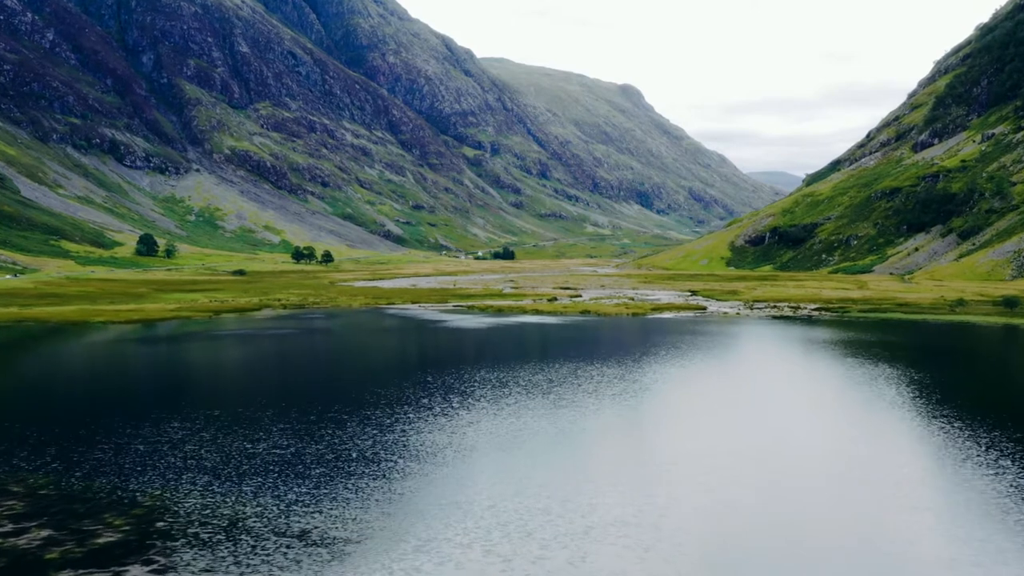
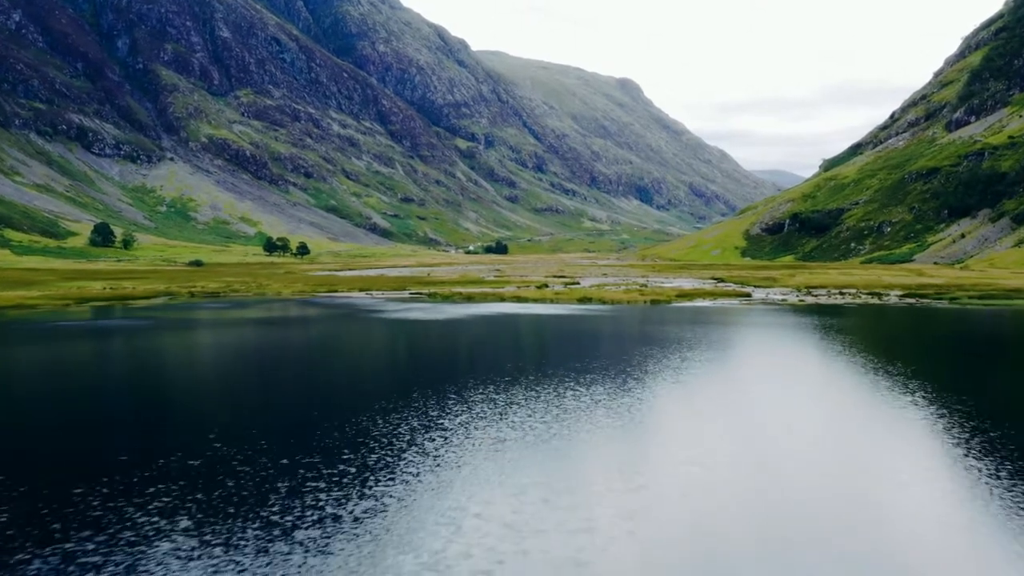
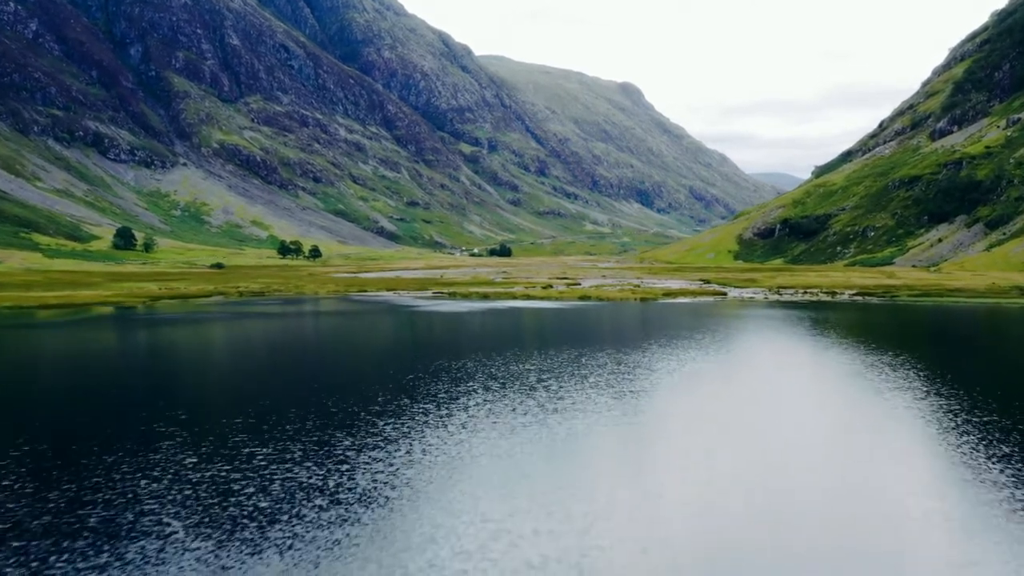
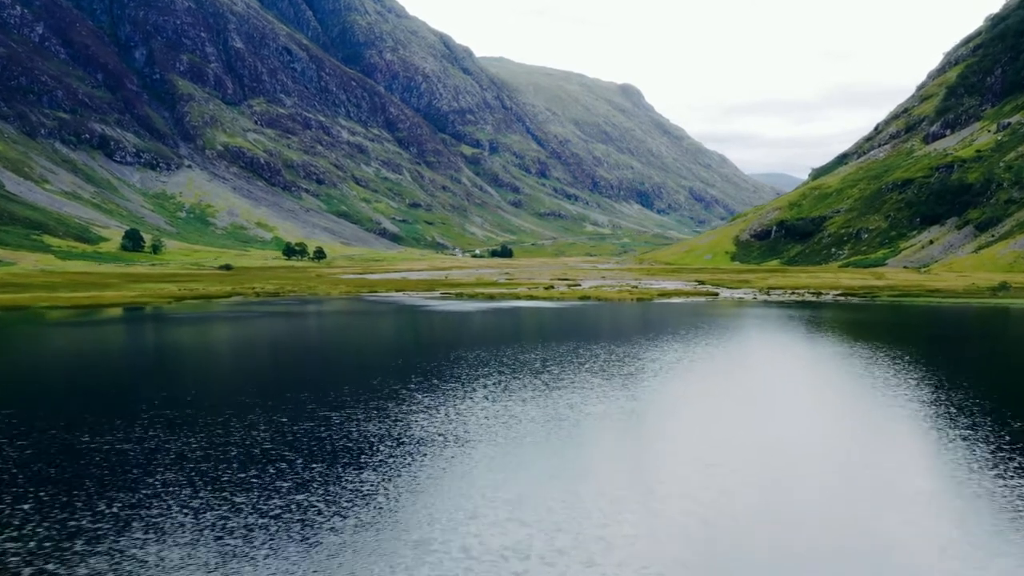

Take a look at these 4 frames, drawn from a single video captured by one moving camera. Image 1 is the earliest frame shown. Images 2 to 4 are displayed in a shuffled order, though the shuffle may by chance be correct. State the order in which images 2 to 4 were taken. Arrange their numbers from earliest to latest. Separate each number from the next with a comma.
4, 3, 2
